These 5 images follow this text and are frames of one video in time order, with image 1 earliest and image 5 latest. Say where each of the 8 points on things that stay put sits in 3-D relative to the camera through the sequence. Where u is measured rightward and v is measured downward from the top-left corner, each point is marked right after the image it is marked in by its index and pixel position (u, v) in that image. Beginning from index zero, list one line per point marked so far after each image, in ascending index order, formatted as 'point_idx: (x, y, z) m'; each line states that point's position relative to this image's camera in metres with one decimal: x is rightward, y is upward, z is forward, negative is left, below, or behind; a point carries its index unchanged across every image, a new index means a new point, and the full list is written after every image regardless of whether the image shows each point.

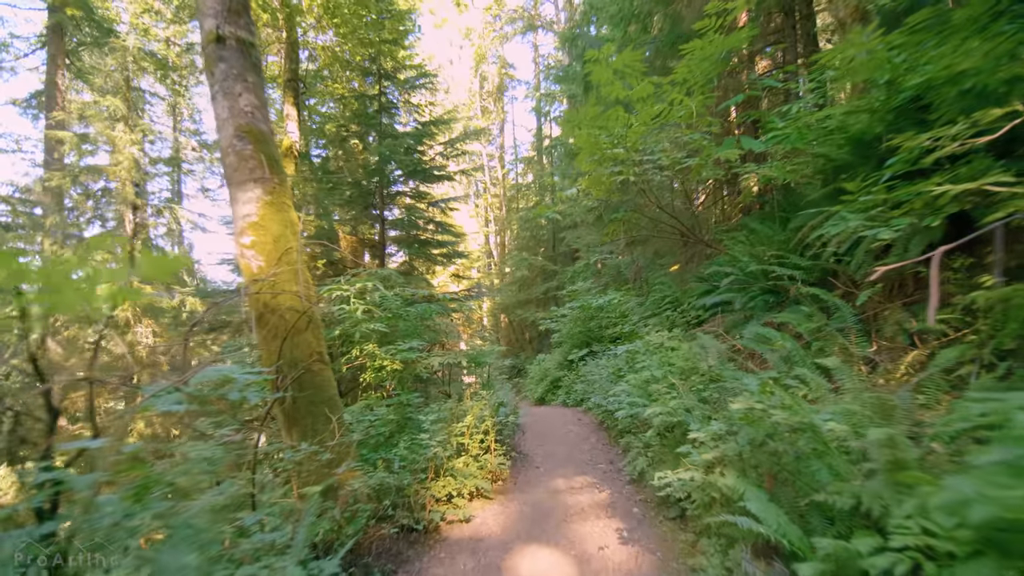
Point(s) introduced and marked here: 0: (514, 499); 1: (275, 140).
0: (0.0, -1.8, +5.5) m
1: (-1.7, +1.1, +4.5) m
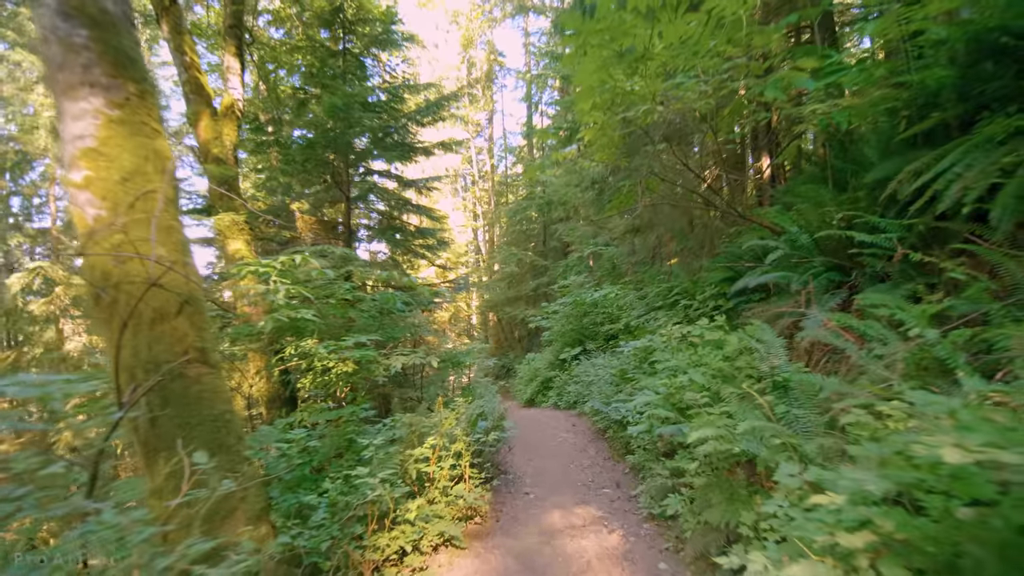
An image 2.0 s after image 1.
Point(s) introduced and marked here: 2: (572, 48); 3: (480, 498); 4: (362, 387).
0: (-0.1, -1.7, +4.1) m
1: (-1.8, +1.2, +3.0) m
2: (+0.5, +1.8, +4.8) m
3: (-0.2, -1.5, +4.5) m
4: (-1.5, -1.0, +6.2) m
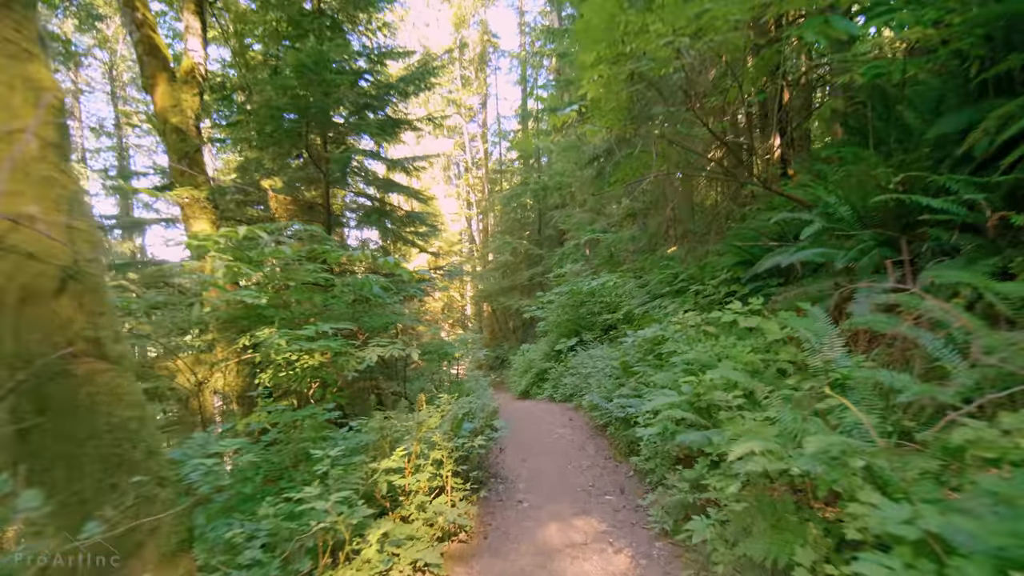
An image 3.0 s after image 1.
0: (-0.2, -1.6, +3.4) m
1: (-1.8, +1.3, +2.3) m
2: (+0.4, +1.9, +4.1) m
3: (-0.3, -1.4, +3.8) m
4: (-1.6, -0.8, +5.6) m
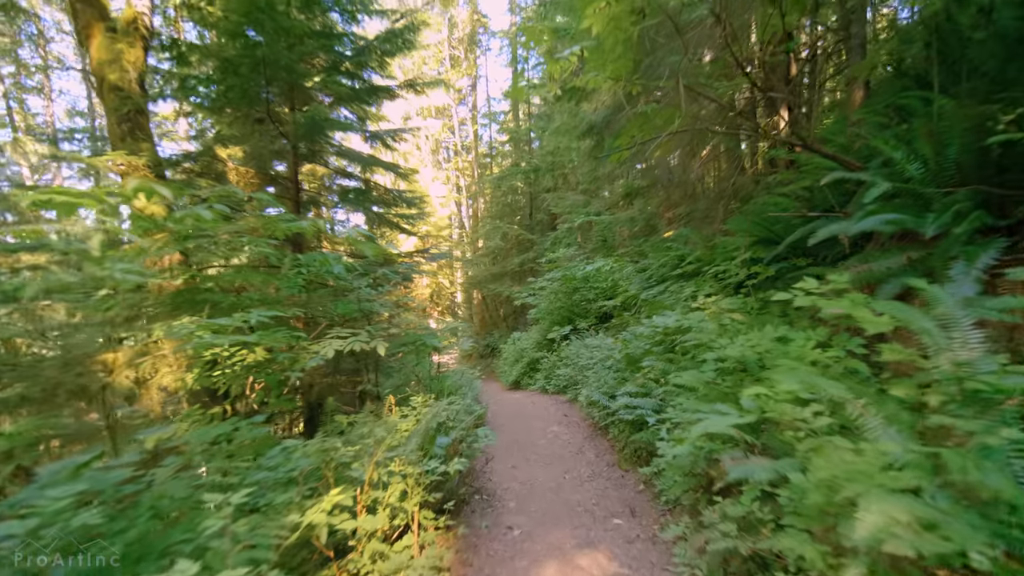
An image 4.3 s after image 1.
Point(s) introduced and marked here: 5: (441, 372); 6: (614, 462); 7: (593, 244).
0: (-0.2, -1.4, +2.6) m
1: (-1.9, +1.4, +1.3) m
2: (+0.3, +2.1, +3.2) m
3: (-0.3, -1.3, +3.0) m
4: (-1.7, -0.7, +4.7) m
5: (-0.9, -1.1, +8.2) m
6: (+0.9, -1.5, +5.5) m
7: (+1.9, +1.1, +14.6) m
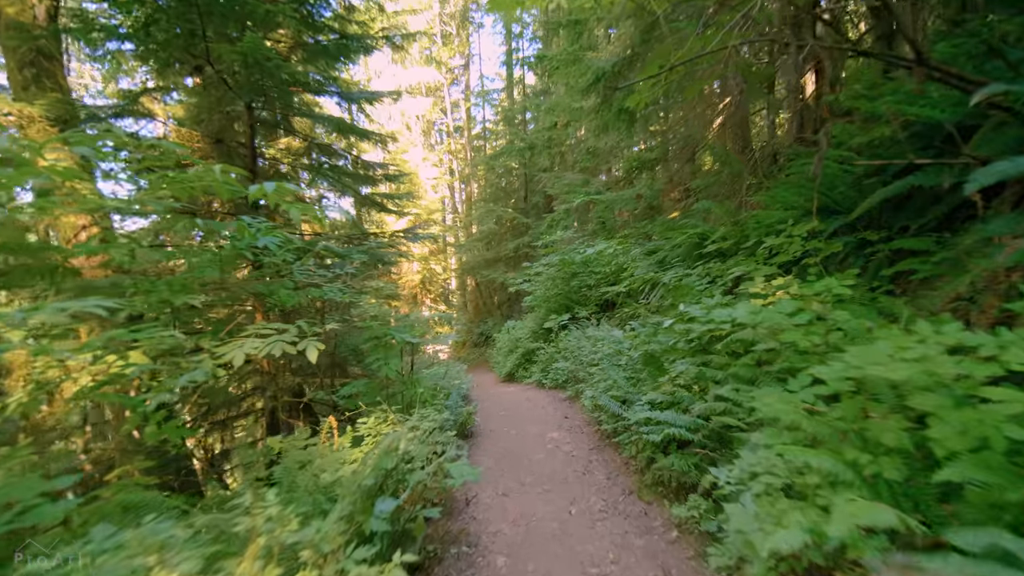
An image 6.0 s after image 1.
0: (-0.3, -1.4, +1.4) m
1: (-1.9, +1.4, +0.1) m
2: (+0.3, +2.1, +1.9) m
3: (-0.4, -1.2, +1.8) m
4: (-1.7, -0.6, +3.5) m
5: (-1.0, -0.9, +7.0) m
6: (+0.8, -1.4, +4.4) m
7: (+1.7, +1.4, +13.4) m
